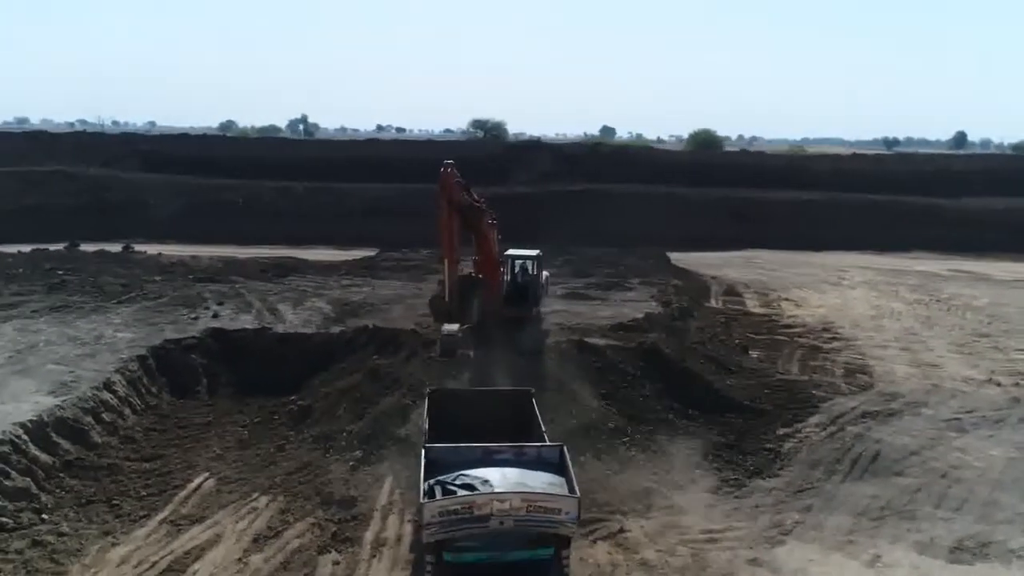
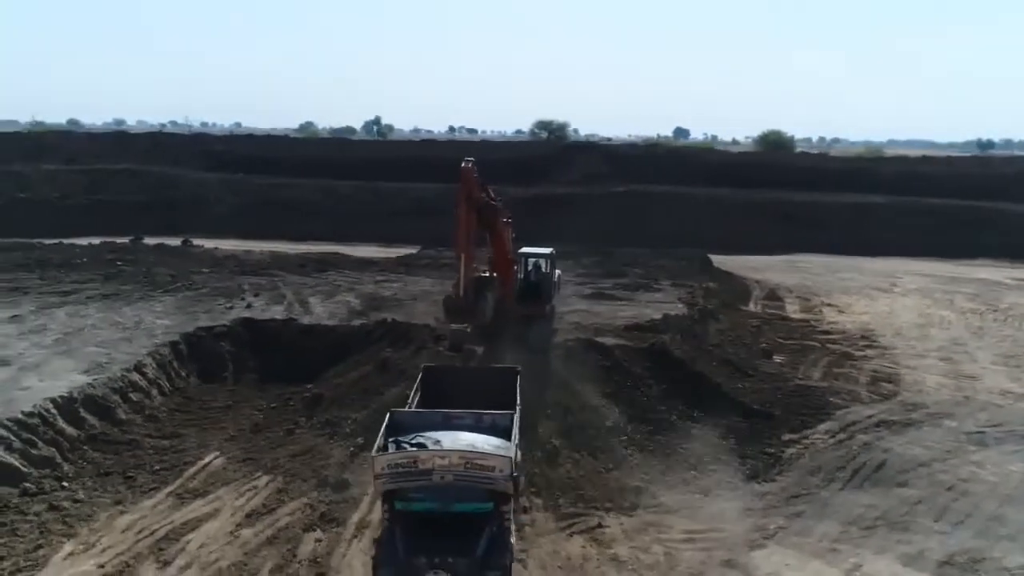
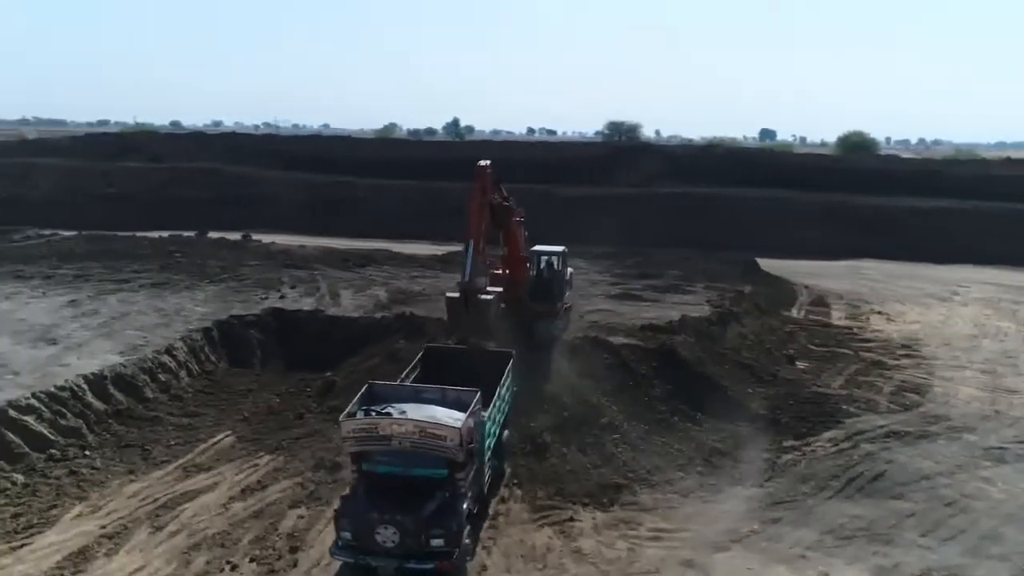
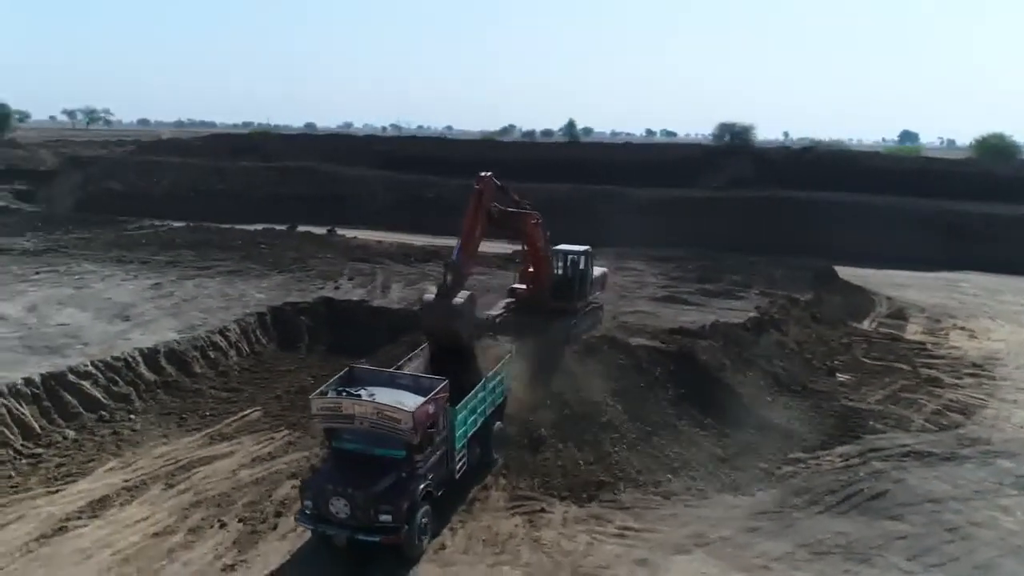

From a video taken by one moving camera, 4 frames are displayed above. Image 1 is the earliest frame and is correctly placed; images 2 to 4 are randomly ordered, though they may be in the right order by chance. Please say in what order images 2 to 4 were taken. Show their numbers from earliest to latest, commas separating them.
2, 3, 4
